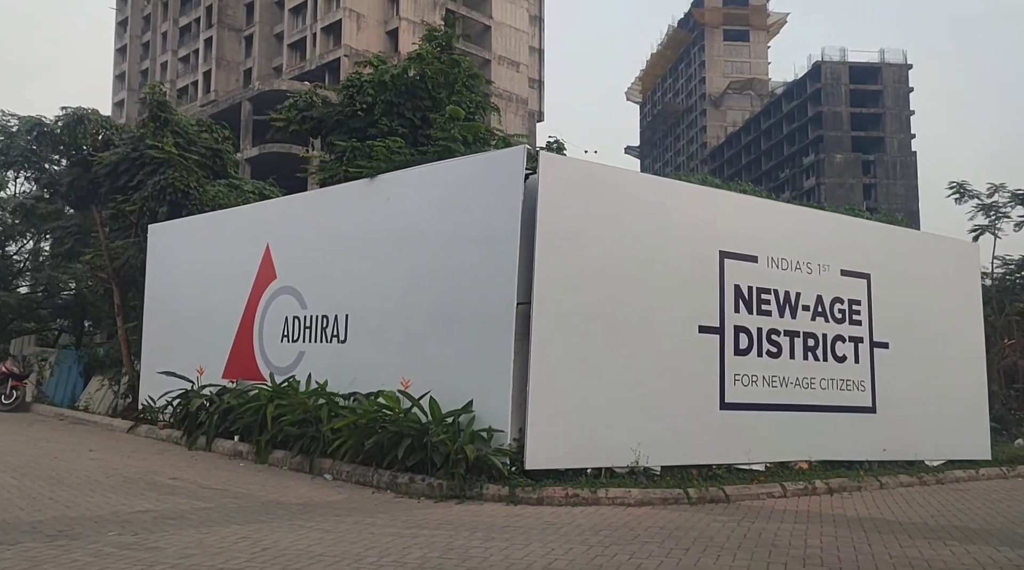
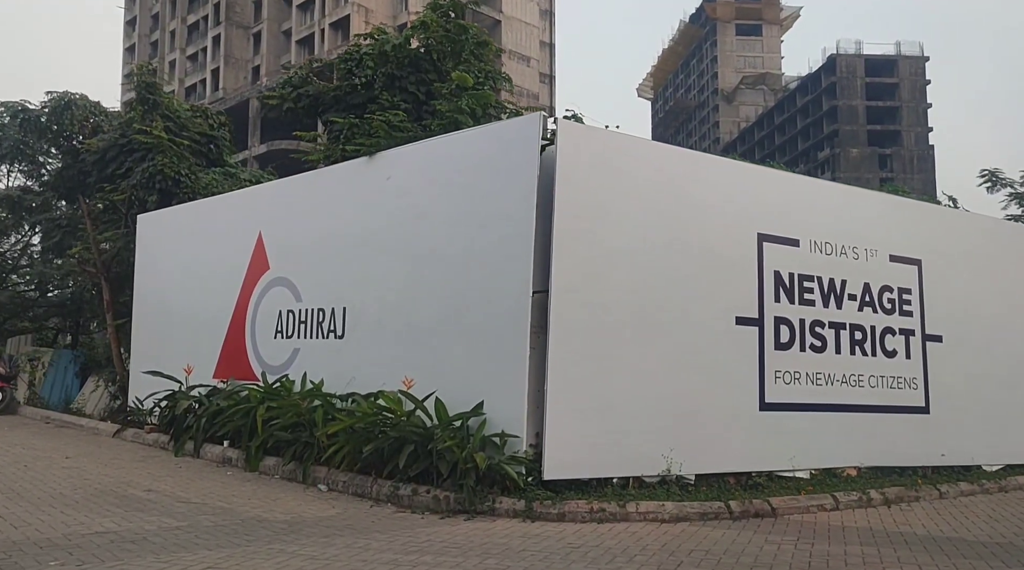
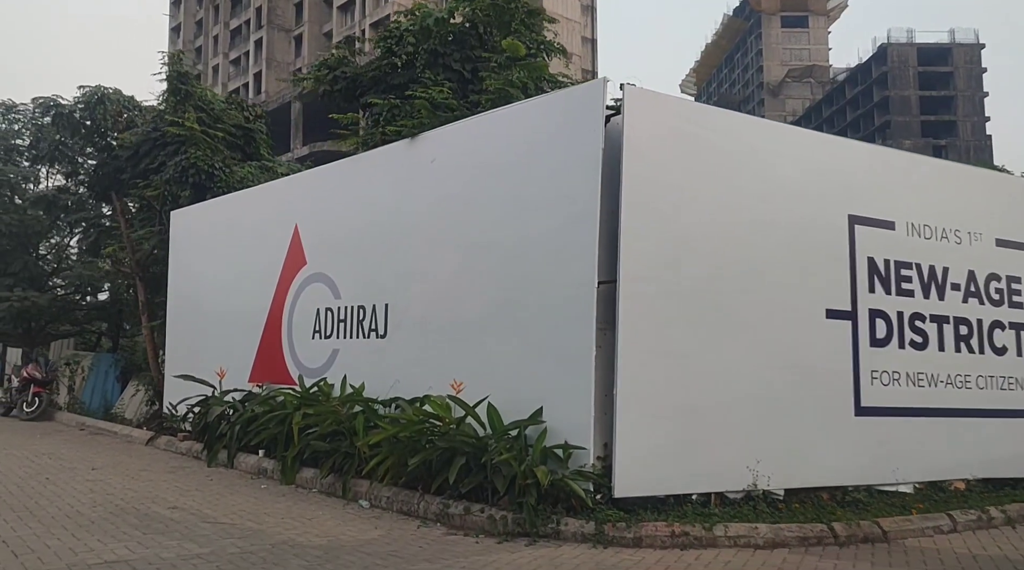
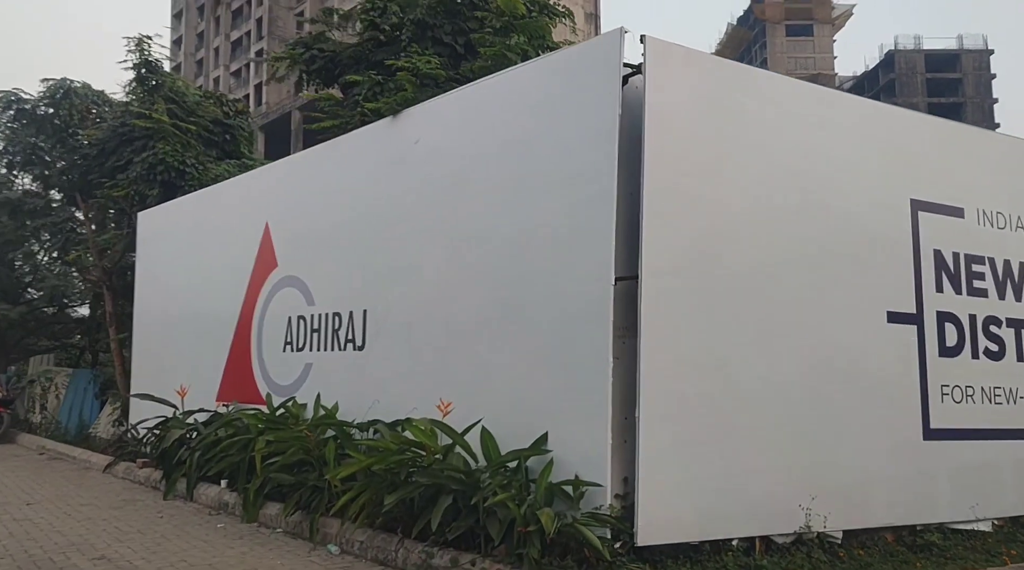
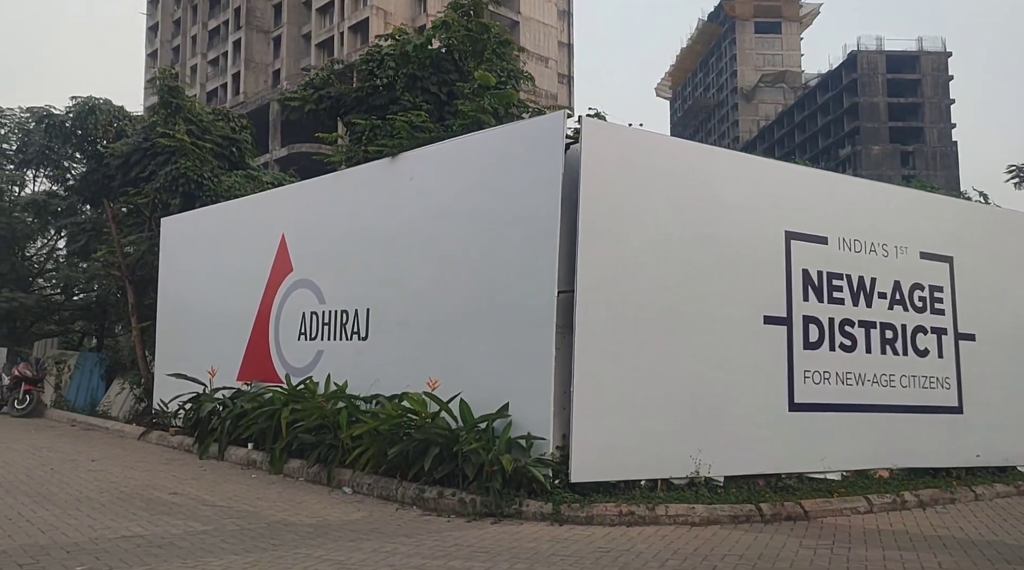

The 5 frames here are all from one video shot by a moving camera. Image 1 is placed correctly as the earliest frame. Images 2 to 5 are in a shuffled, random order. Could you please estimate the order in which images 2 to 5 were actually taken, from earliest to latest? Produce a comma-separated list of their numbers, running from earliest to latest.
2, 5, 3, 4
